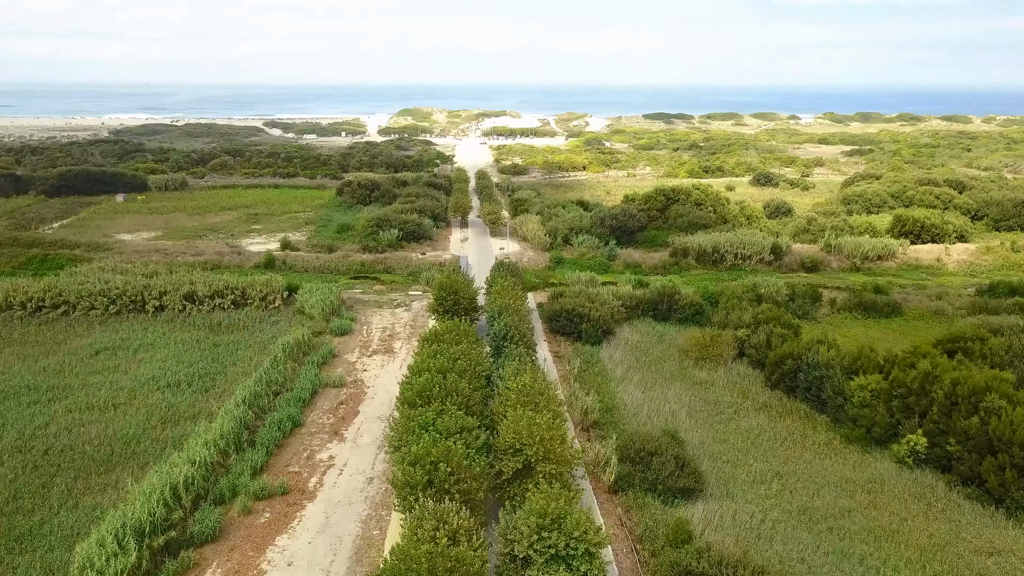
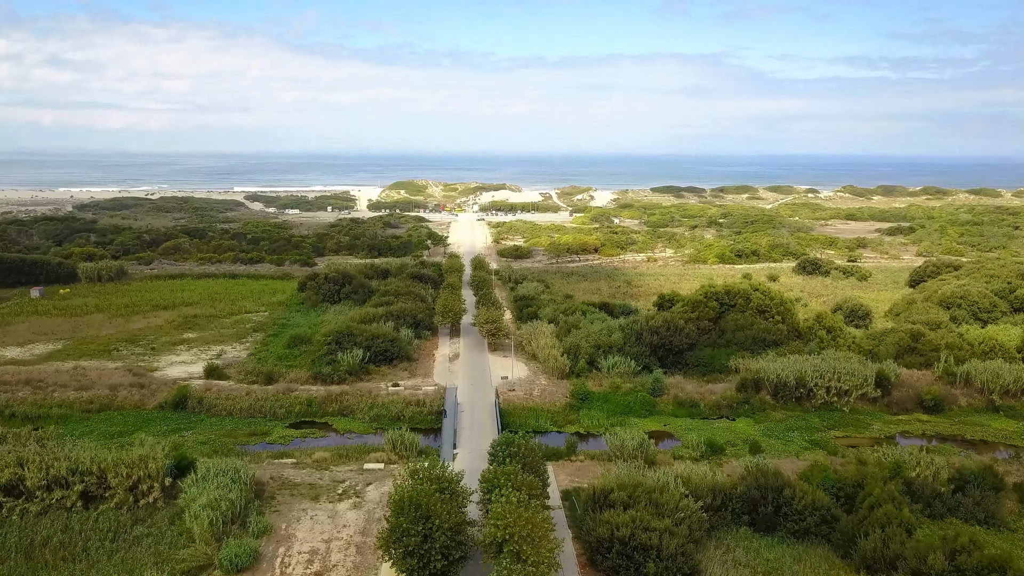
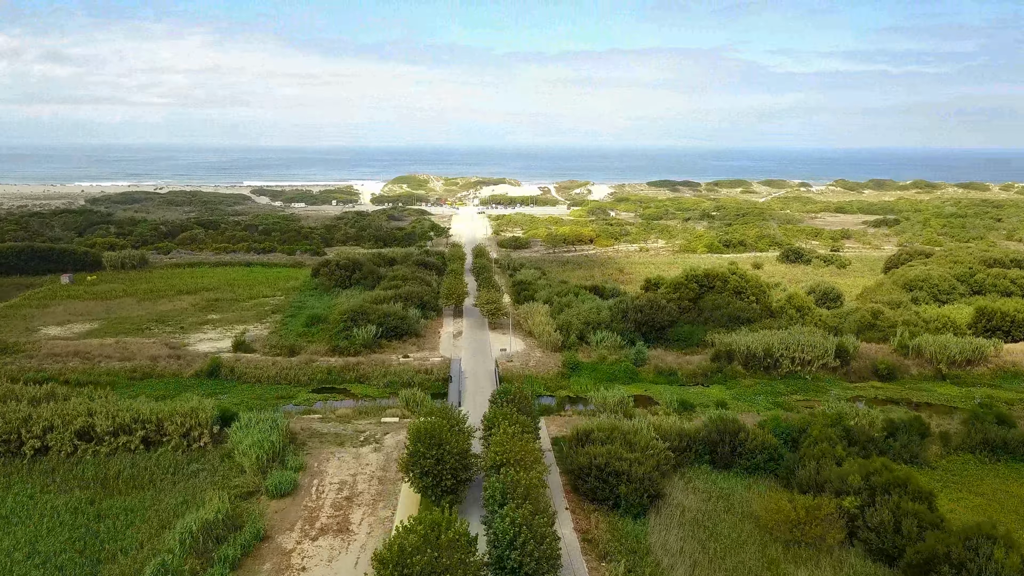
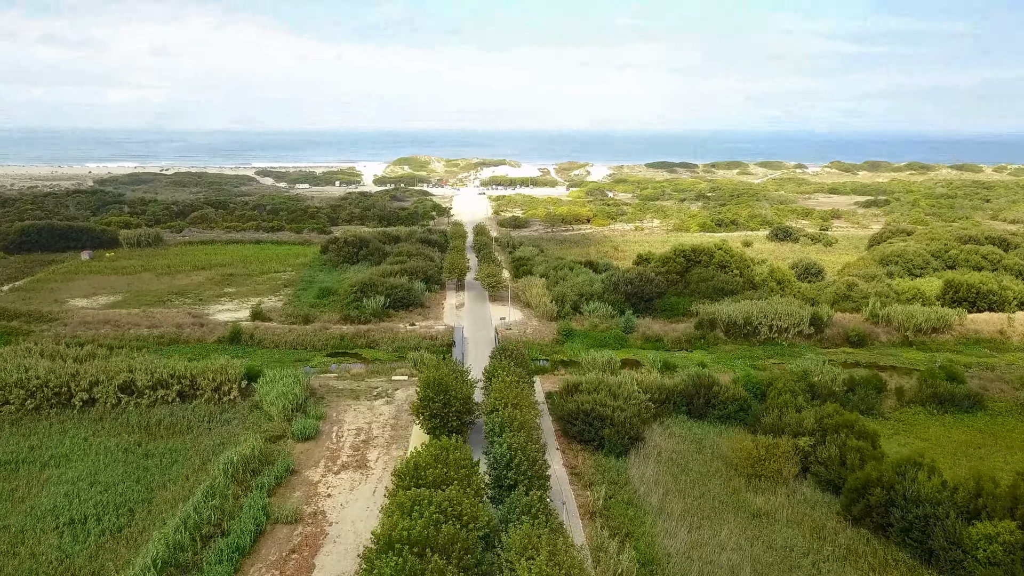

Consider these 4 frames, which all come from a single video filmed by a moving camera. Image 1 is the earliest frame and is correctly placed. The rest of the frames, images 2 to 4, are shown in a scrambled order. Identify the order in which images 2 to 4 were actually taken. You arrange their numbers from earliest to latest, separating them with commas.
4, 3, 2
